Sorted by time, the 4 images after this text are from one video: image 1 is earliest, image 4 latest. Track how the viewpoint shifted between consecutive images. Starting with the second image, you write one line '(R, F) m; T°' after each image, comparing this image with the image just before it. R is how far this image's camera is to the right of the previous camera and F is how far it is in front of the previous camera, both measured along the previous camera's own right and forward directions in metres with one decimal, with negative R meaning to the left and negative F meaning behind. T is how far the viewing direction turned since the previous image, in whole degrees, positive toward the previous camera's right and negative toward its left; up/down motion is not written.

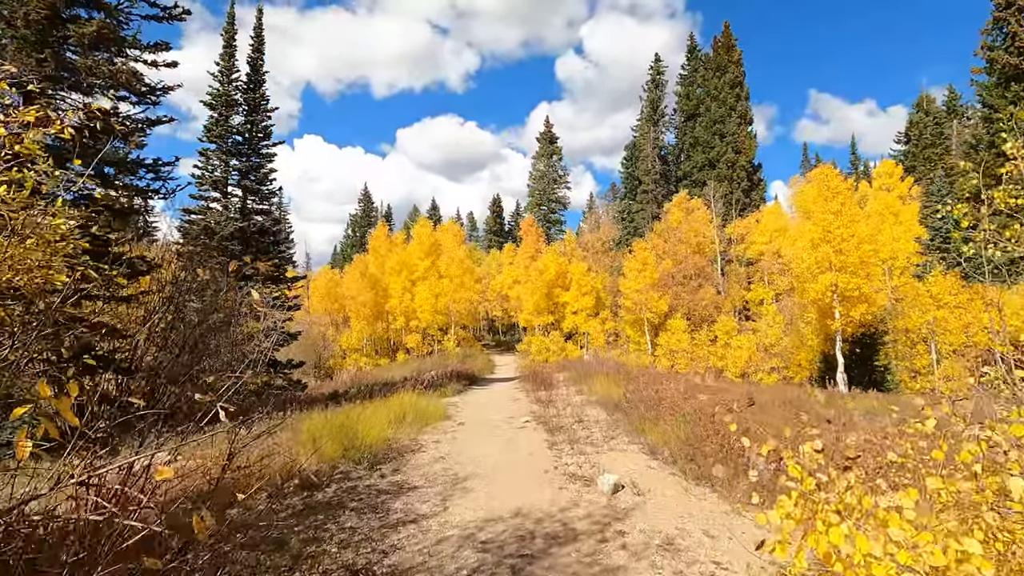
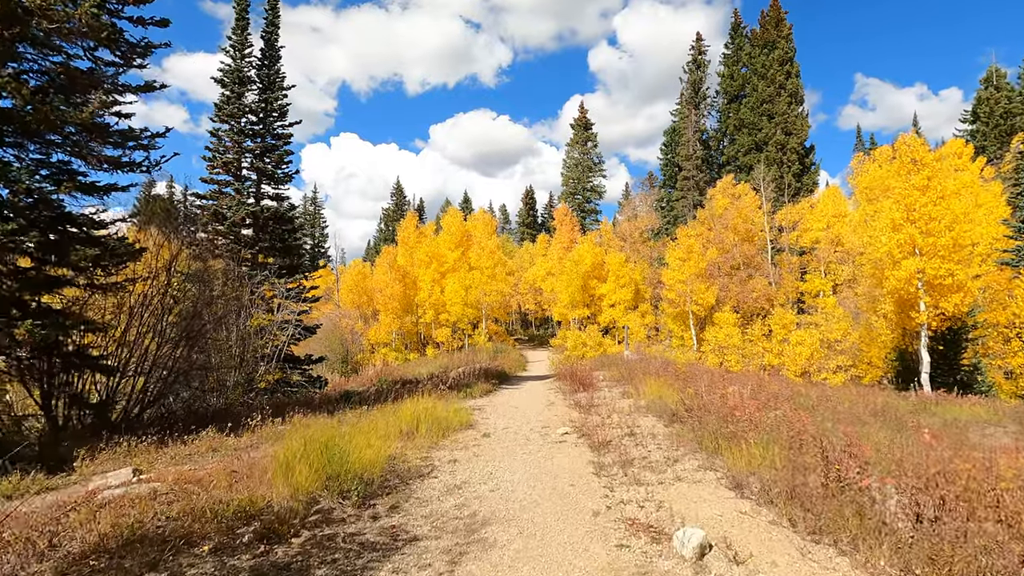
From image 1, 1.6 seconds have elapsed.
(0.0, +1.8) m; -3°
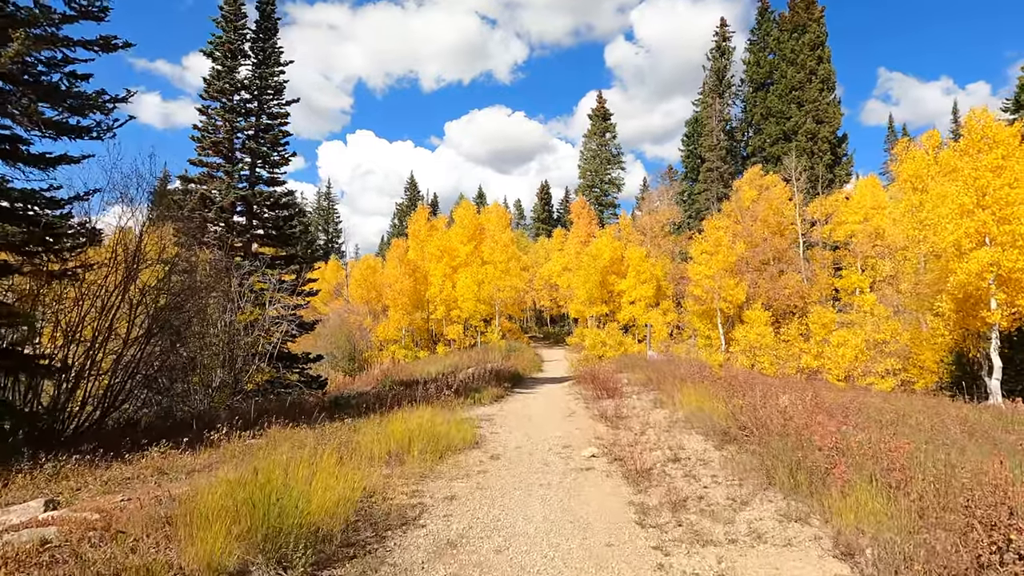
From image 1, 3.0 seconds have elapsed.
(0.0, +1.7) m; -2°
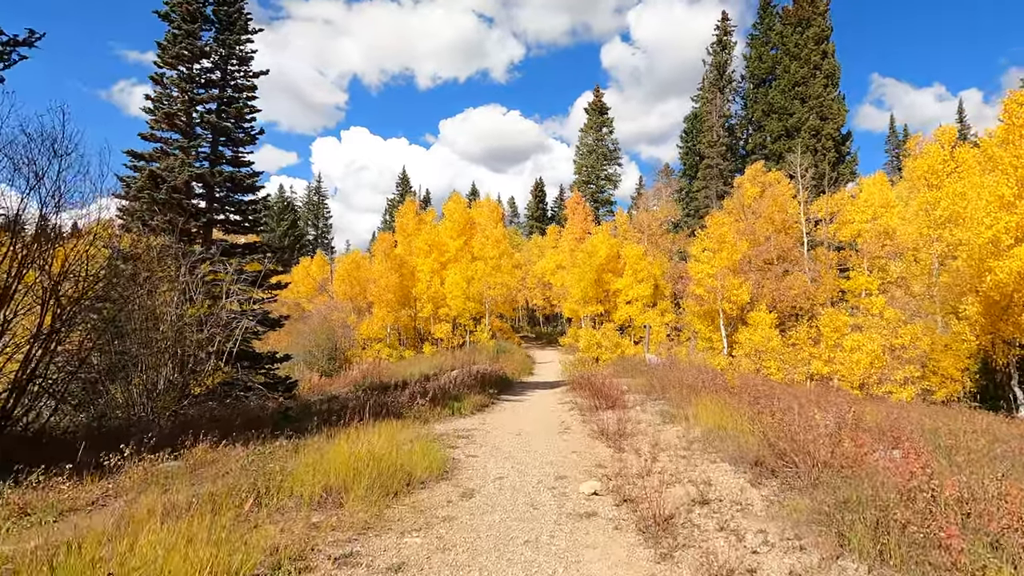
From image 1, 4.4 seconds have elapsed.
(+0.1, +1.6) m; +1°
